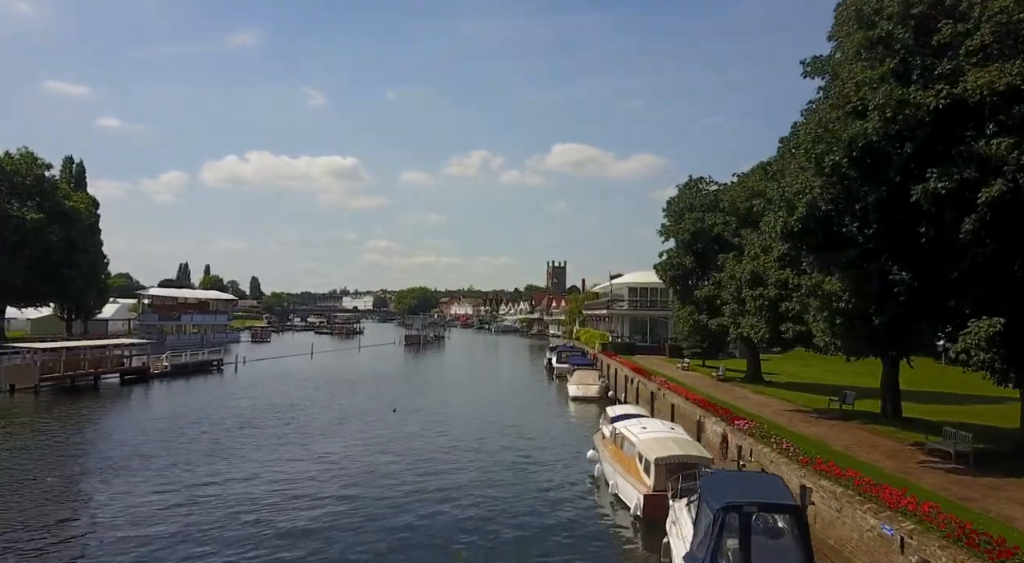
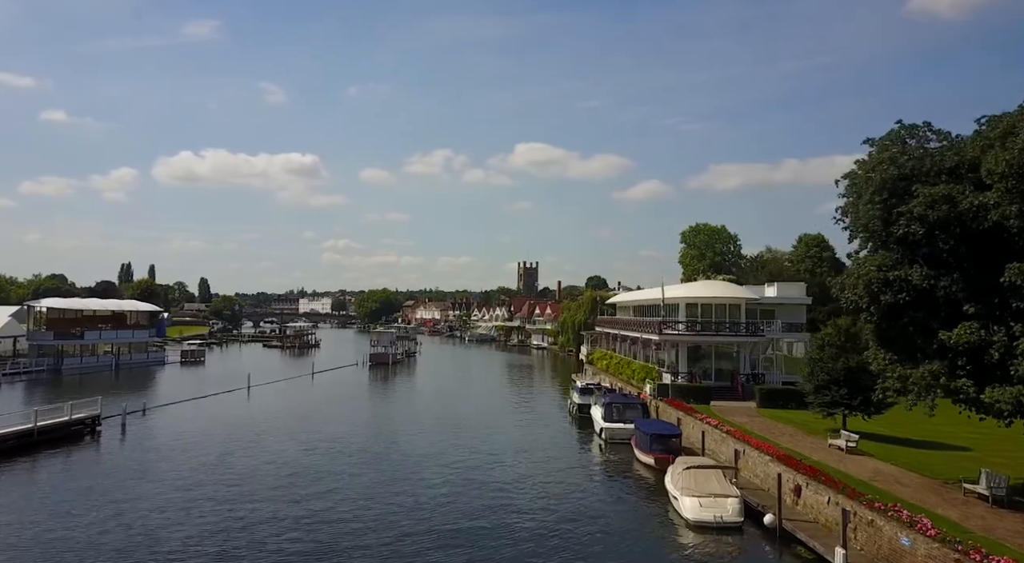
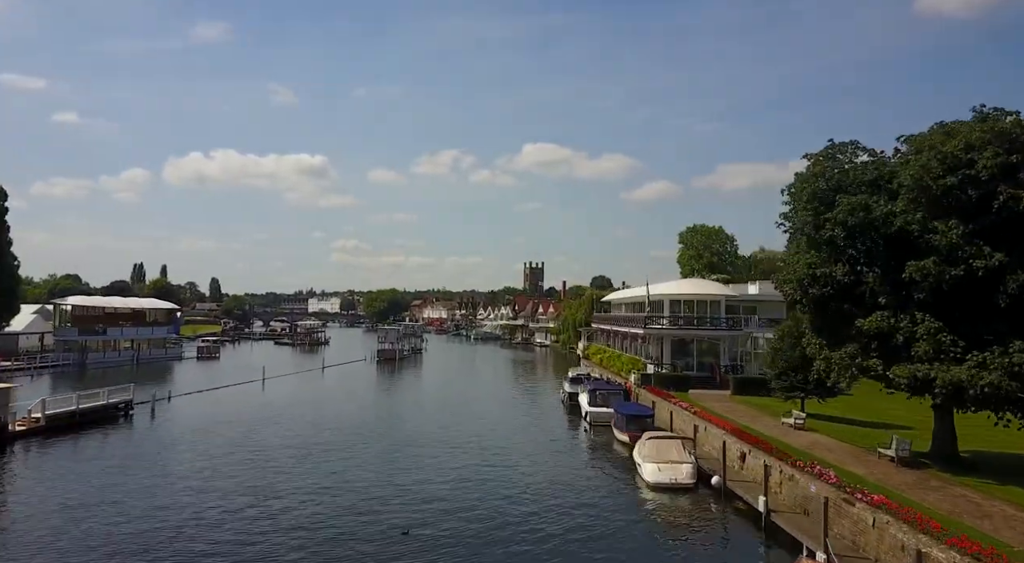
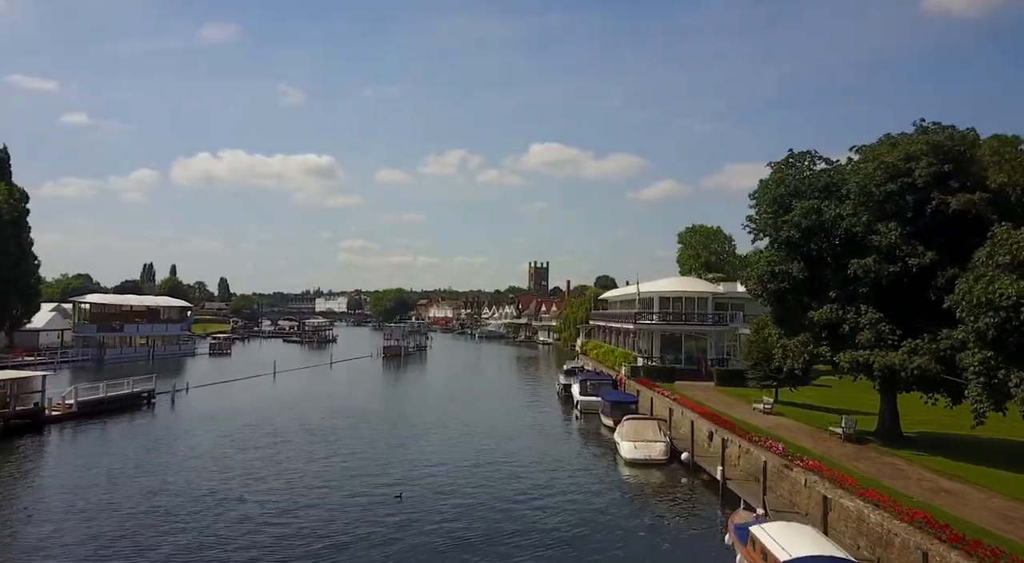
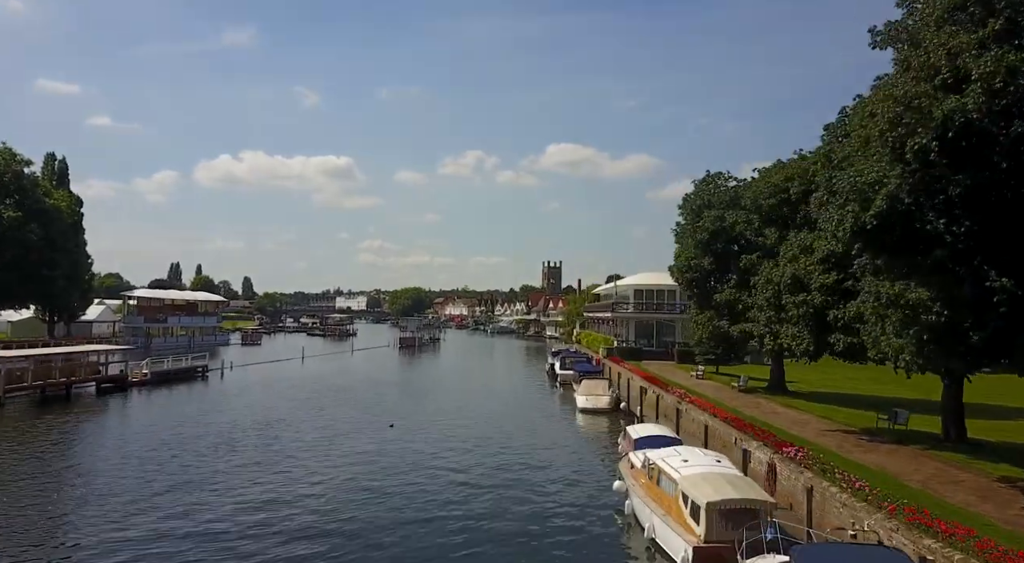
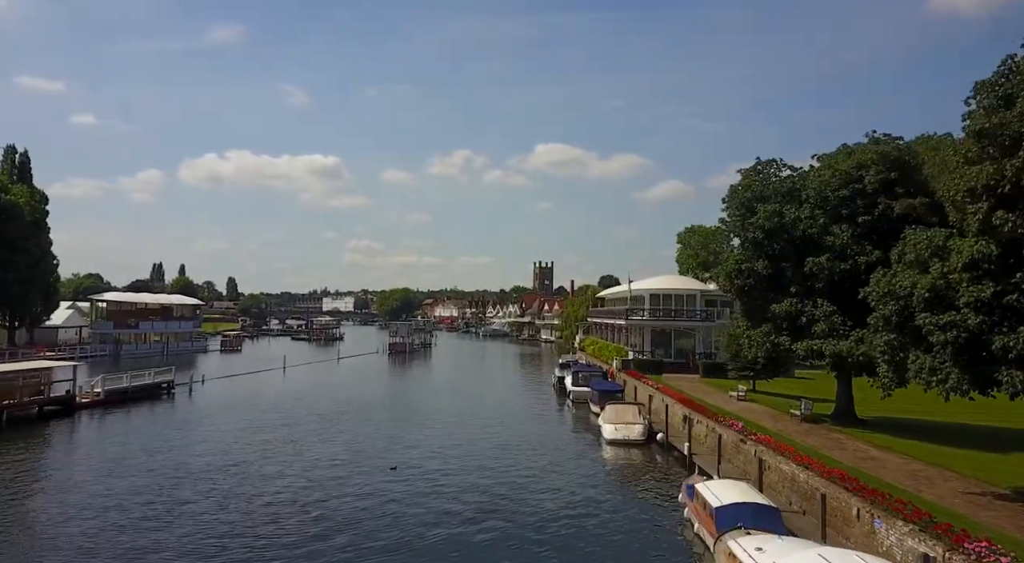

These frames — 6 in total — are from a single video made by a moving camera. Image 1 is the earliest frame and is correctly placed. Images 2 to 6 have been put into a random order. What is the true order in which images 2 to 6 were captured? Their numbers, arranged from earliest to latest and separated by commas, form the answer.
5, 6, 4, 3, 2
